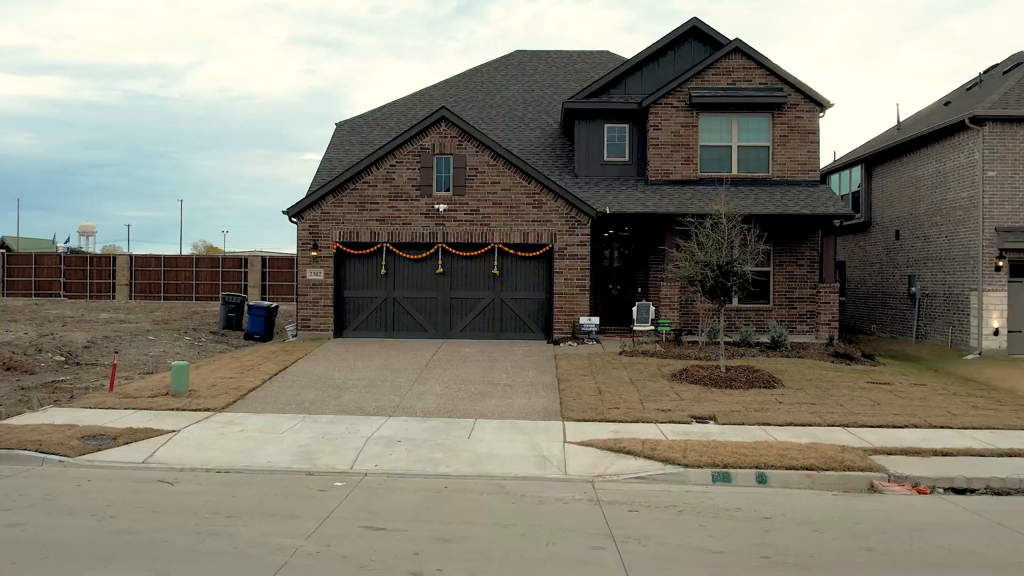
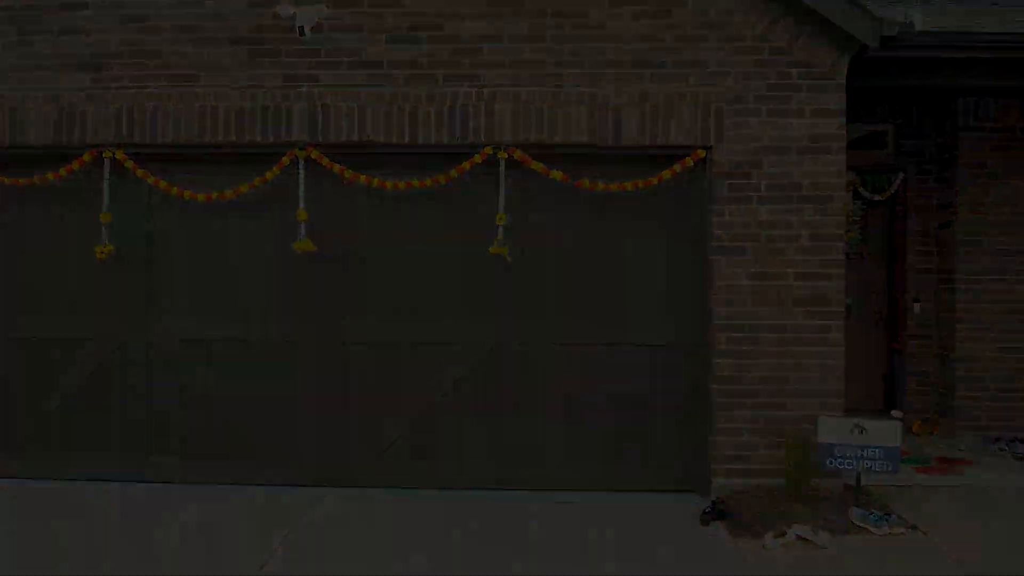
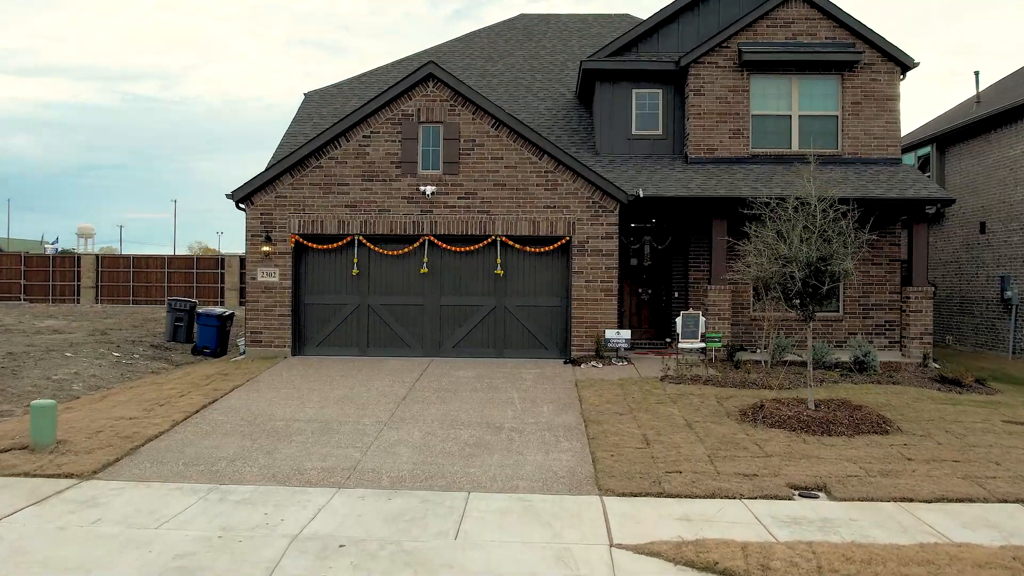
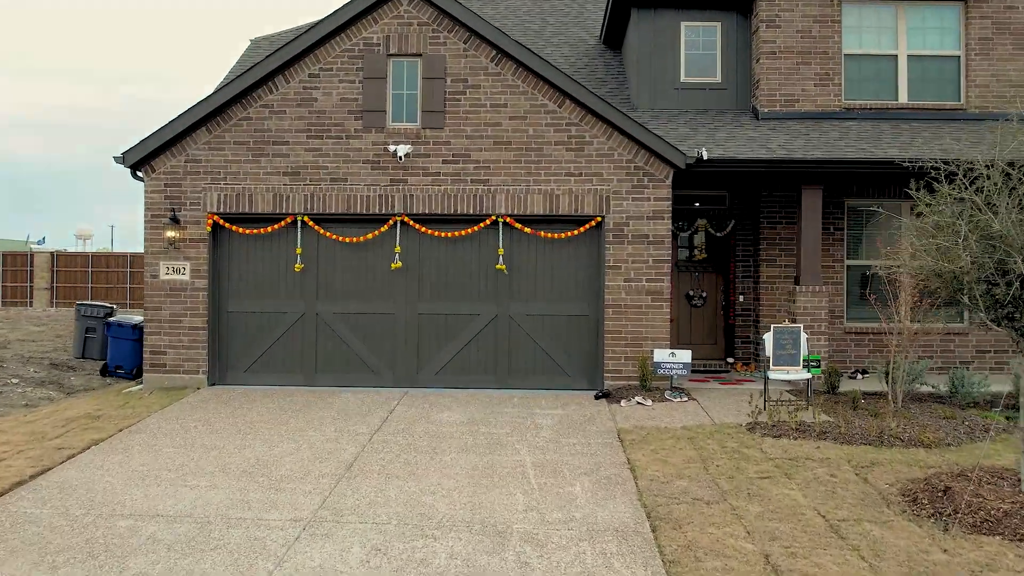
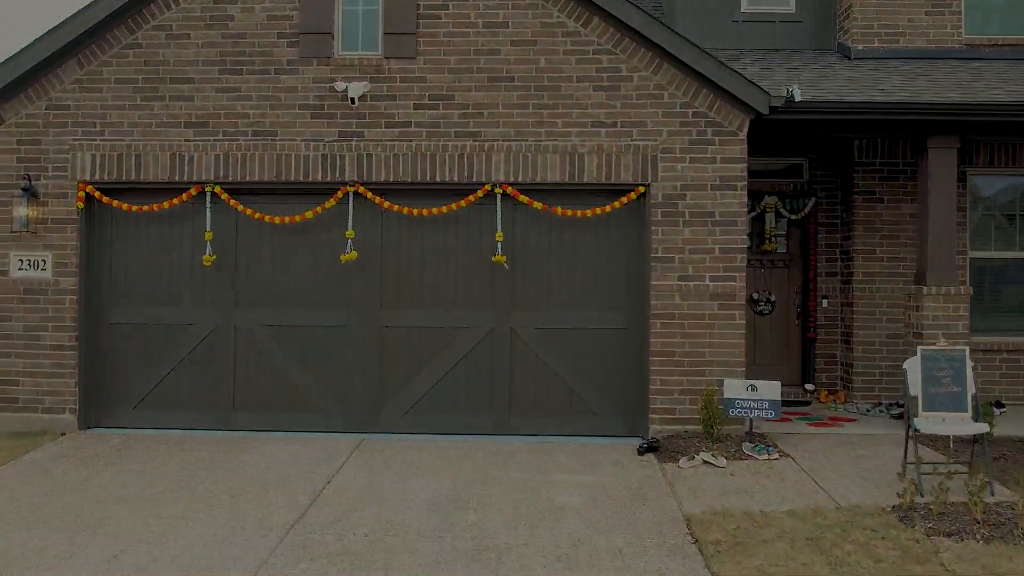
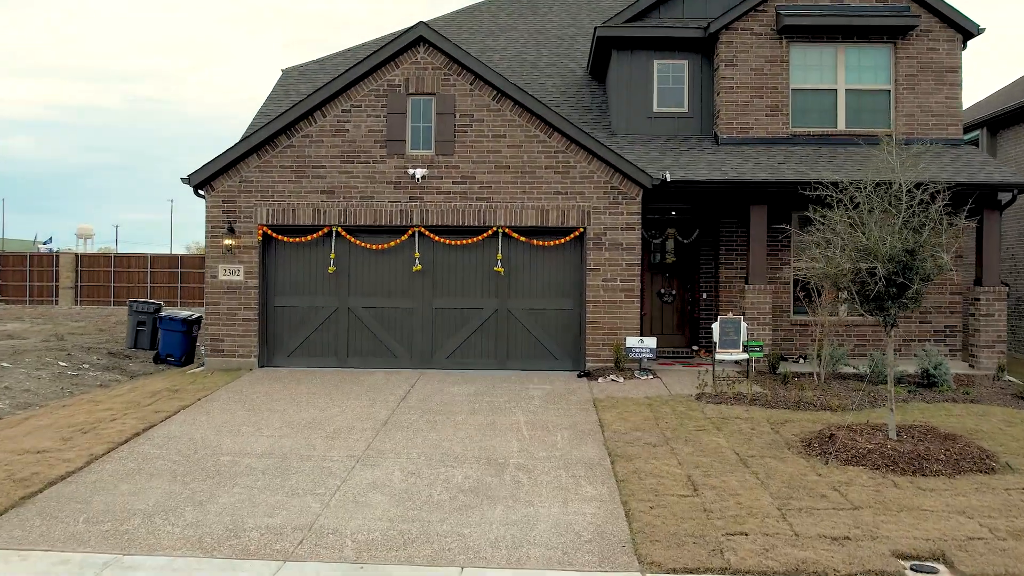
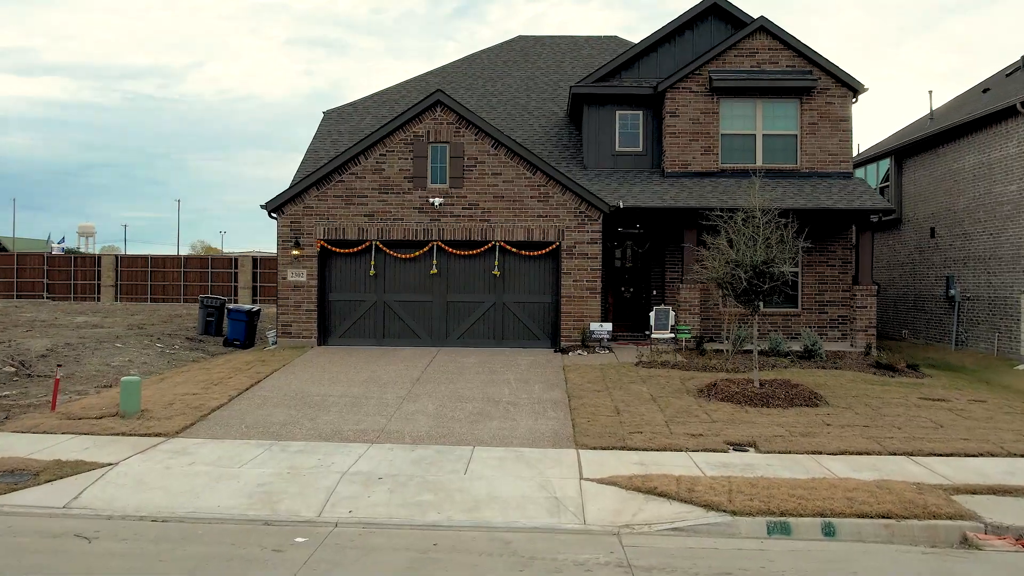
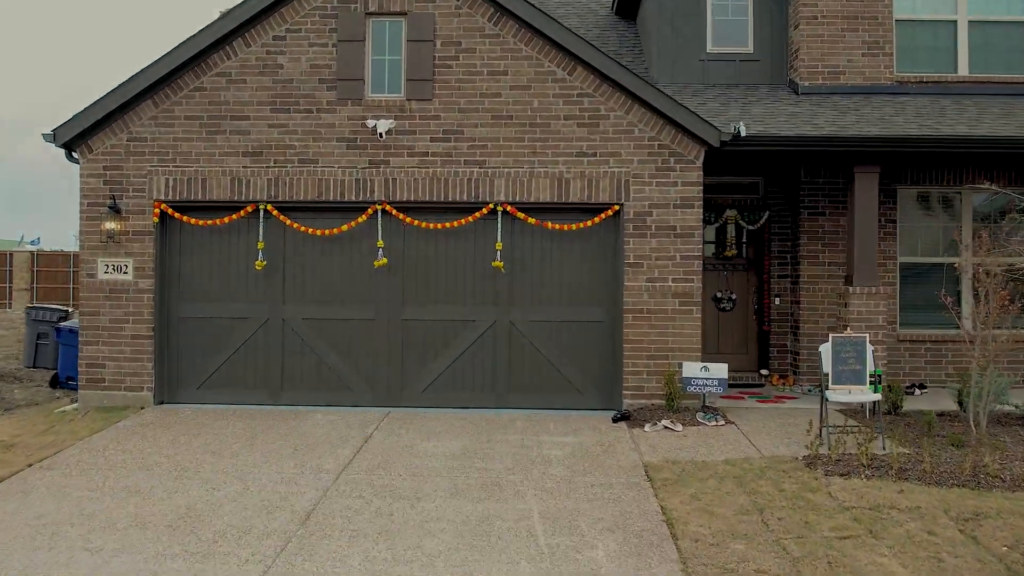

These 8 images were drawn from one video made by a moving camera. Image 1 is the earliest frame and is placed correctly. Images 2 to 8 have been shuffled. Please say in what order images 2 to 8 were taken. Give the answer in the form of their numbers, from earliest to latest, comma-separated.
7, 3, 6, 4, 8, 5, 2
